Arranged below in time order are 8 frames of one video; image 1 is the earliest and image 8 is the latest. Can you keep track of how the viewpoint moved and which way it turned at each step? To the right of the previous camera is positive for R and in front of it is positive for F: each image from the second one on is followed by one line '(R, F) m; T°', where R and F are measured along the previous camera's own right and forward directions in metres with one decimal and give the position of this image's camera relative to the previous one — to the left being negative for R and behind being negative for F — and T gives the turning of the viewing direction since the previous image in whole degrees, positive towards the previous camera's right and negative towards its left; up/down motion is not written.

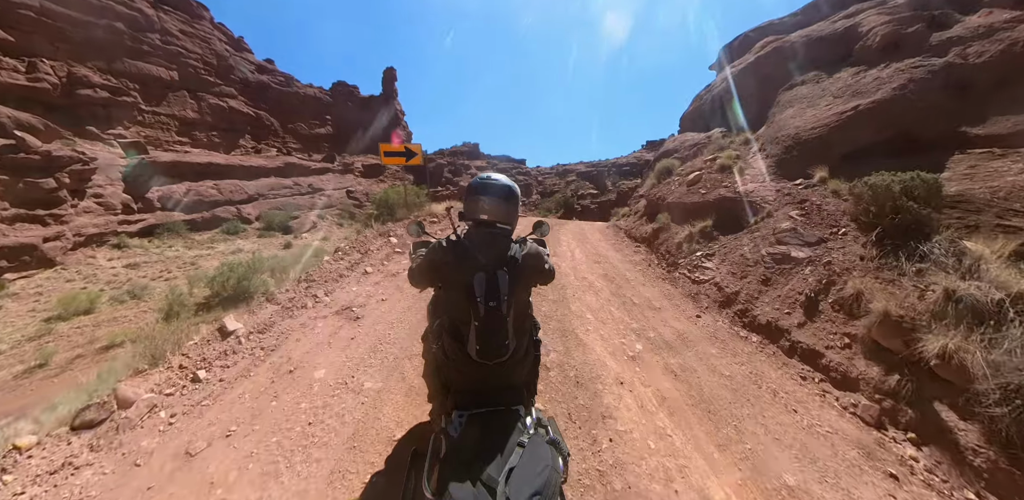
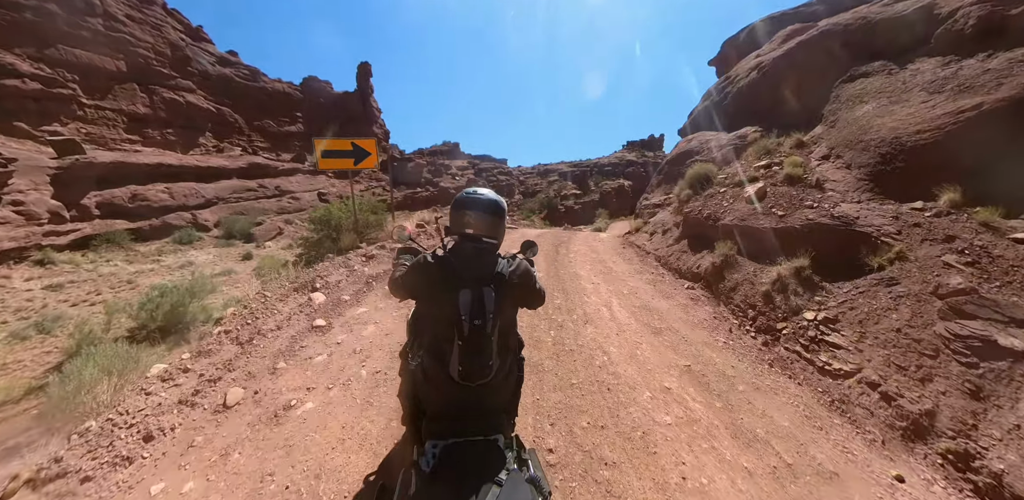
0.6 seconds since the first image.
(-0.4, +2.5) m; +3°
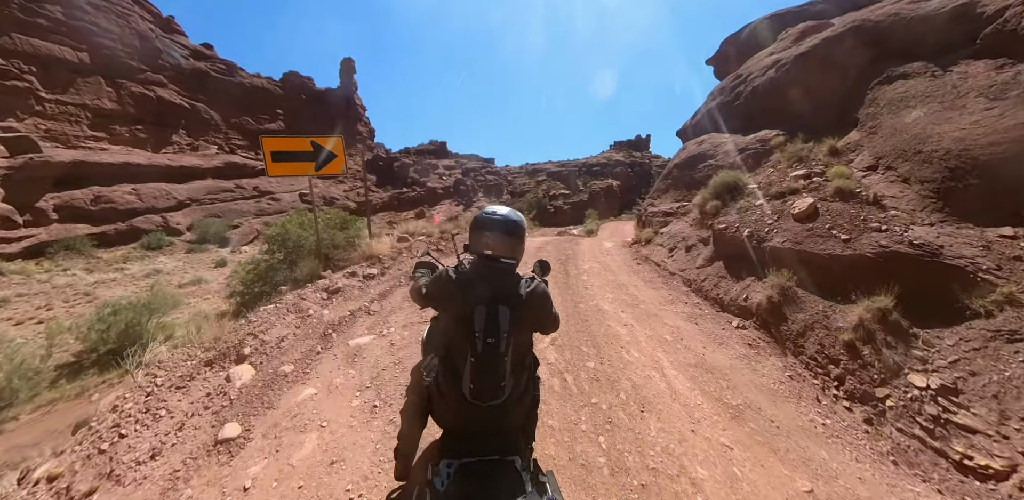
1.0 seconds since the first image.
(-0.3, +1.2) m; +2°
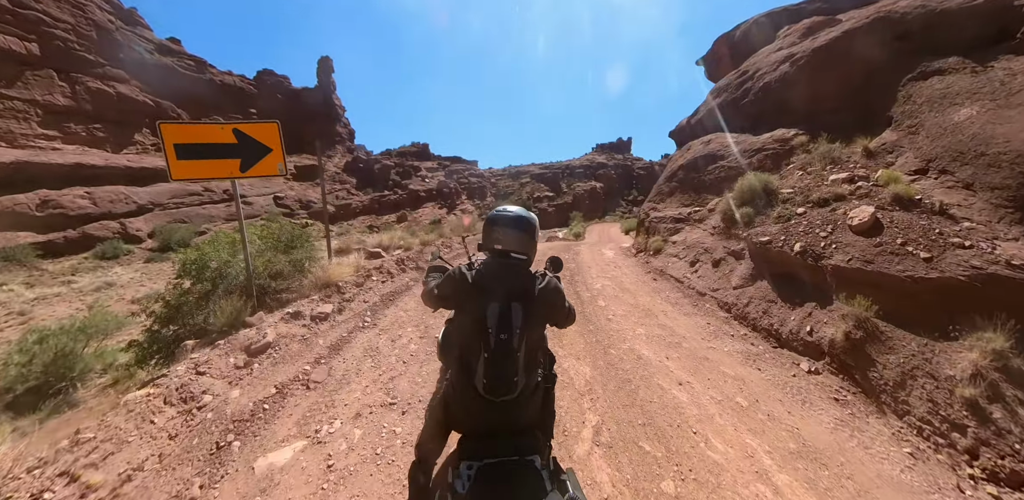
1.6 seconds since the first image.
(-0.3, +1.2) m; +3°
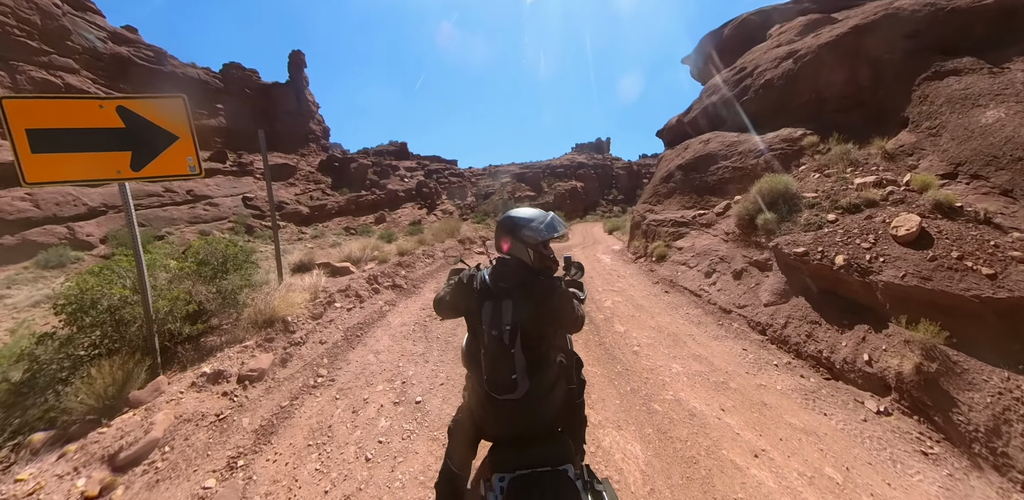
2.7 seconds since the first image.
(-0.3, +0.8) m; +3°
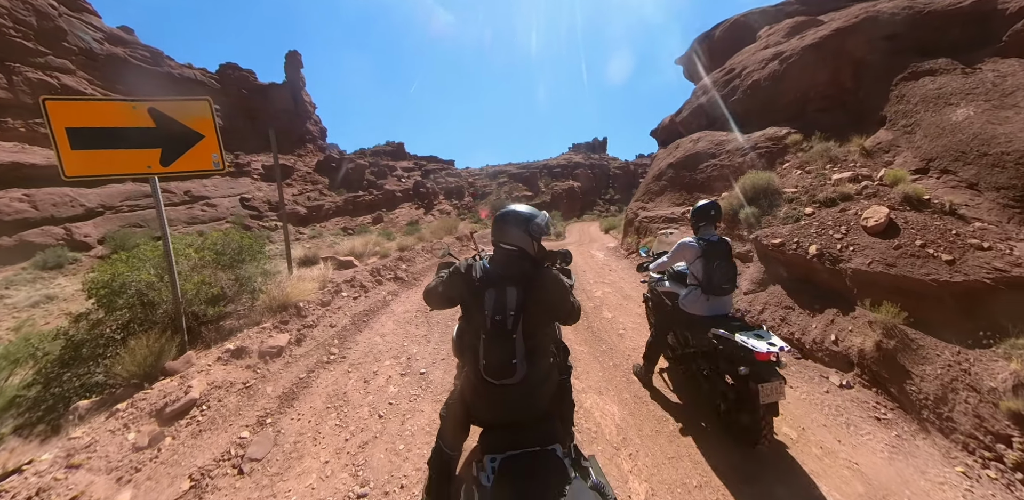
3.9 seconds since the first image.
(0.0, -0.3) m; 0°
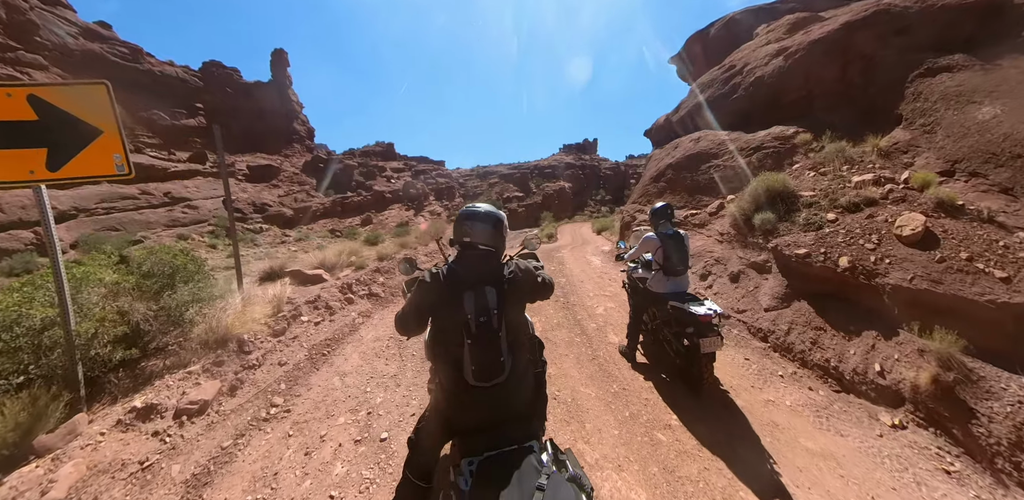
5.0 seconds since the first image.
(0.0, +0.7) m; +1°
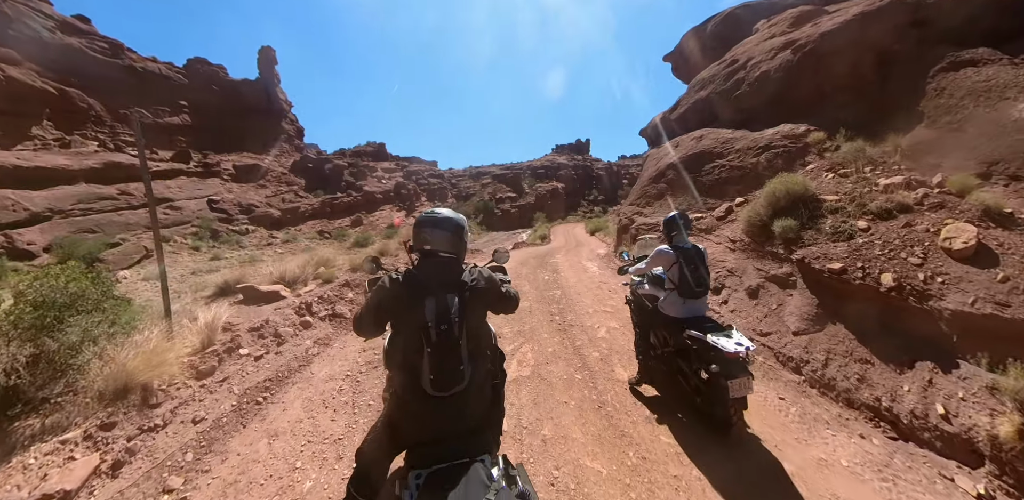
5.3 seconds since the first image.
(+0.1, +0.7) m; +1°
